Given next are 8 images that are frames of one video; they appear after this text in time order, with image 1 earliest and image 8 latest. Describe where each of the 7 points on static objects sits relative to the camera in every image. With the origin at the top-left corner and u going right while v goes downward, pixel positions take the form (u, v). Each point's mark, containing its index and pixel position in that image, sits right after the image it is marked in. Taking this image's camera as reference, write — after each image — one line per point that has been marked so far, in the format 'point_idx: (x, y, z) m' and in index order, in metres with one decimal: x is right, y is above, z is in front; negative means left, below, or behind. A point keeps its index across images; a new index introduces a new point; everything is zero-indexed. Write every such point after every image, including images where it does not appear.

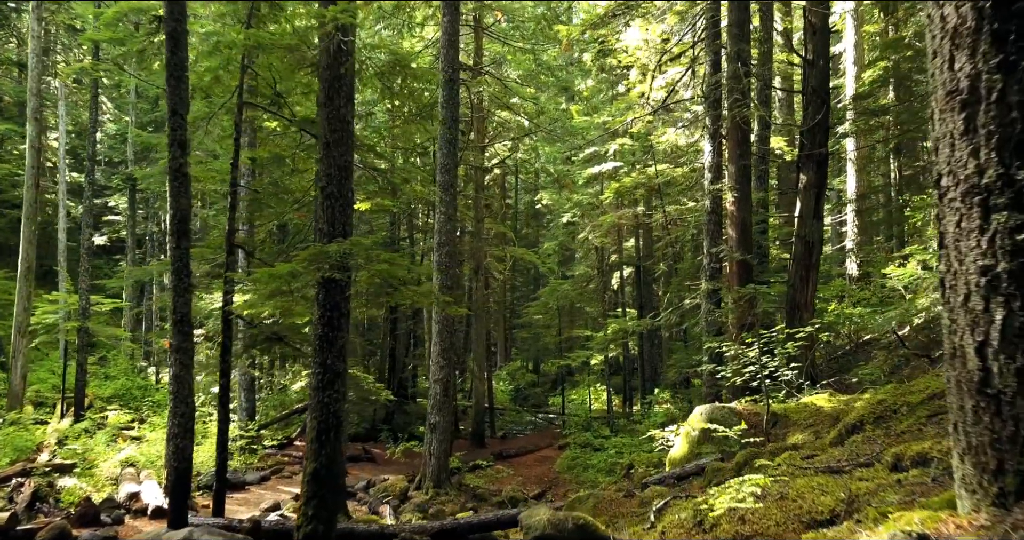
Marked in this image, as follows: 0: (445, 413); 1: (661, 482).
0: (-1.1, -2.3, +12.0) m
1: (+1.3, -1.9, +6.4) m
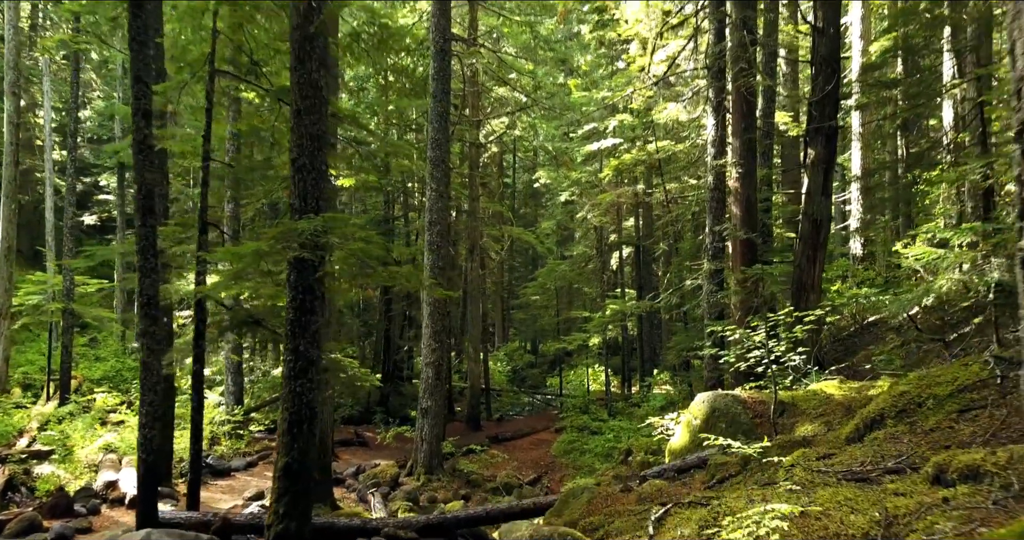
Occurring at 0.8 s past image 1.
0: (-1.2, -2.0, +11.6) m
1: (+1.2, -1.7, +6.0) m
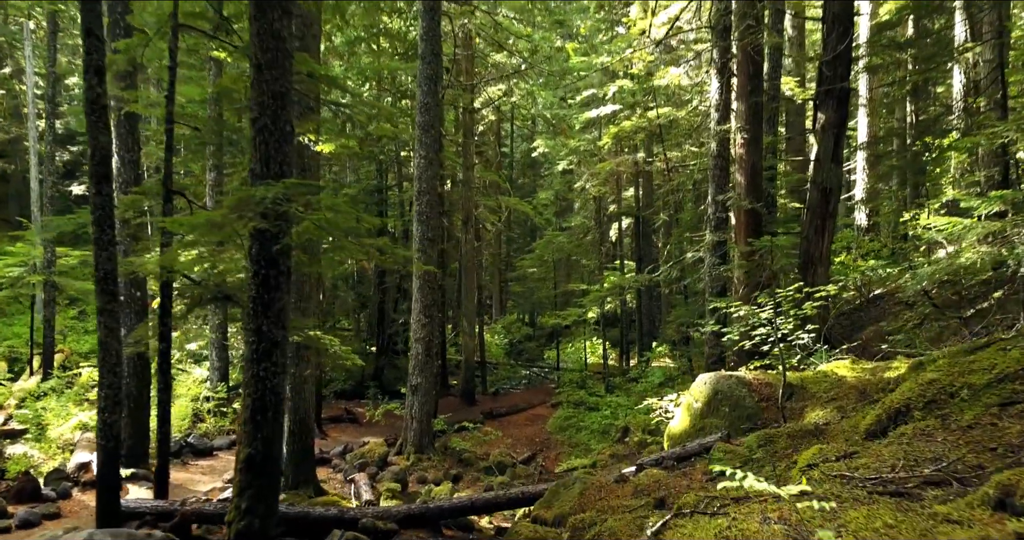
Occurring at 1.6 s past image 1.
0: (-1.3, -1.6, +11.2) m
1: (+1.1, -1.5, +5.6) m
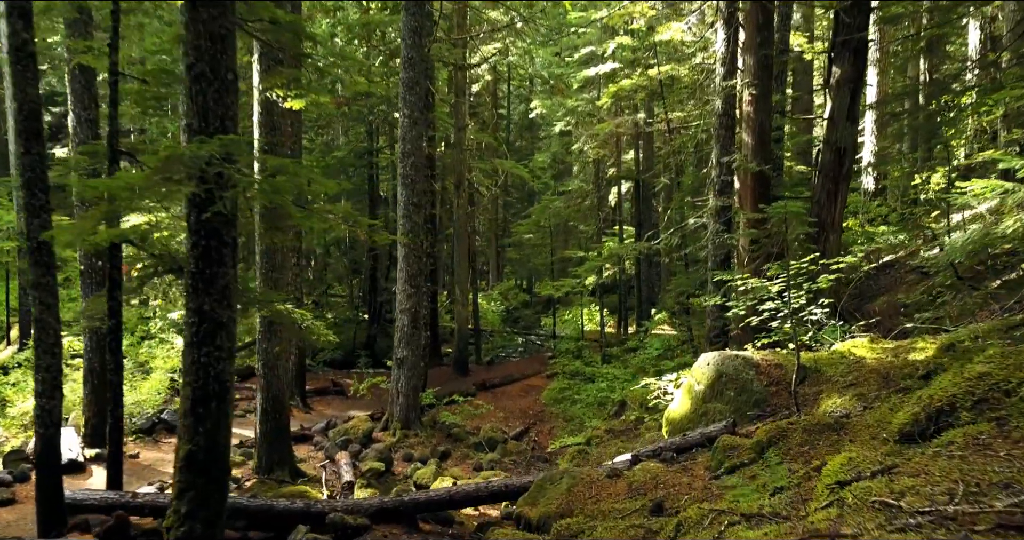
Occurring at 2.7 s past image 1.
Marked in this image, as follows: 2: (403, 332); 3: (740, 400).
0: (-1.4, -1.1, +10.6) m
1: (+1.0, -1.3, +5.0) m
2: (-1.6, -0.9, +10.5) m
3: (+1.7, -0.9, +5.3) m
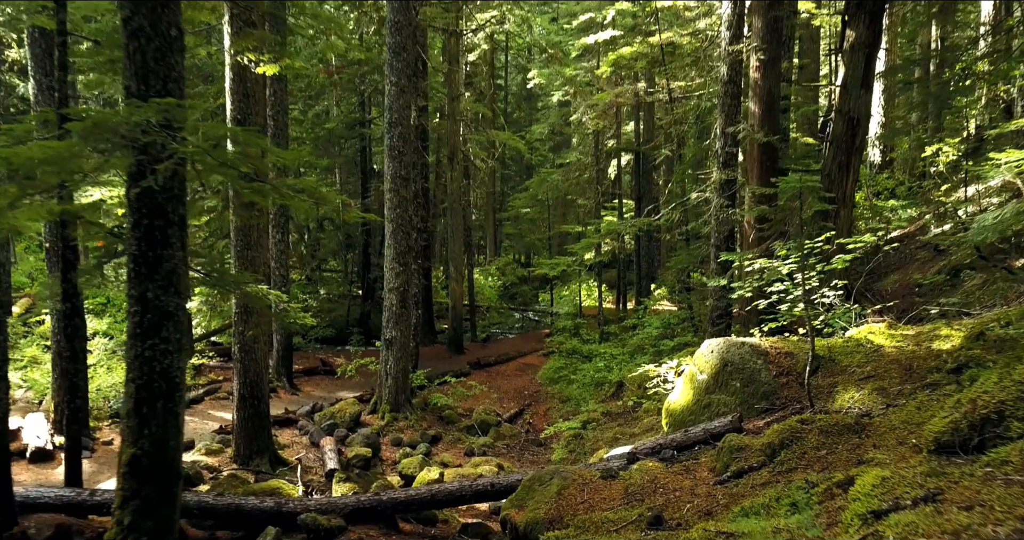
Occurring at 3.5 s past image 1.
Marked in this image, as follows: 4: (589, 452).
0: (-1.5, -0.8, +10.2) m
1: (+0.9, -1.2, +4.6) m
2: (-1.7, -0.6, +10.1) m
3: (+1.6, -0.8, +4.9) m
4: (+0.9, -2.1, +8.5) m
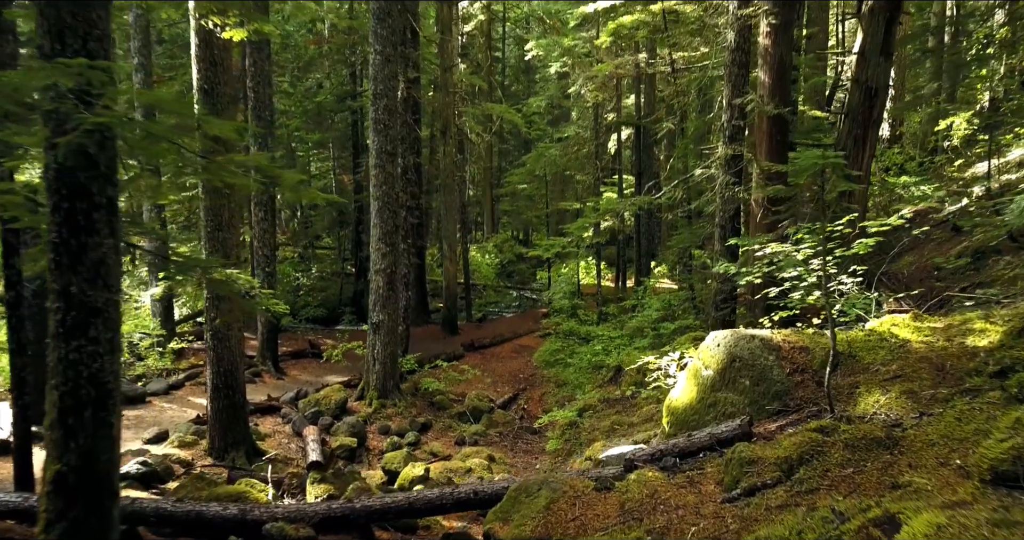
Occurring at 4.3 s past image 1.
0: (-1.6, -0.5, +9.7) m
1: (+0.8, -1.1, +4.1) m
2: (-1.8, -0.3, +9.6) m
3: (+1.5, -0.7, +4.4) m
4: (+0.8, -1.9, +8.1) m
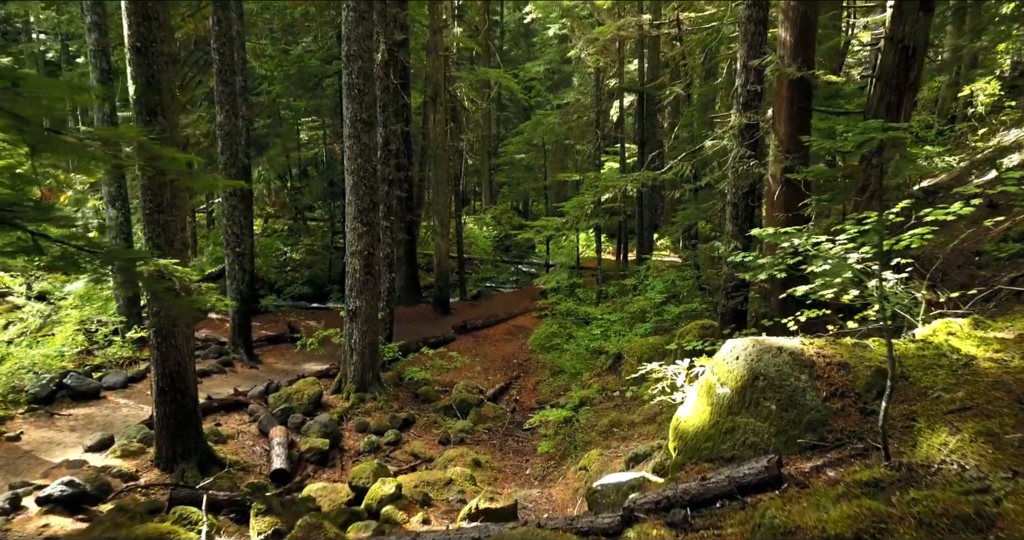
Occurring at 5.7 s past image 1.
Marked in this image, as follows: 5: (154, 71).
0: (-1.7, -0.3, +8.9) m
1: (+0.7, -1.1, +3.3) m
2: (-1.9, -0.1, +8.8) m
3: (+1.3, -0.7, +3.6) m
4: (+0.7, -1.8, +7.3) m
5: (-2.9, +1.6, +5.9) m
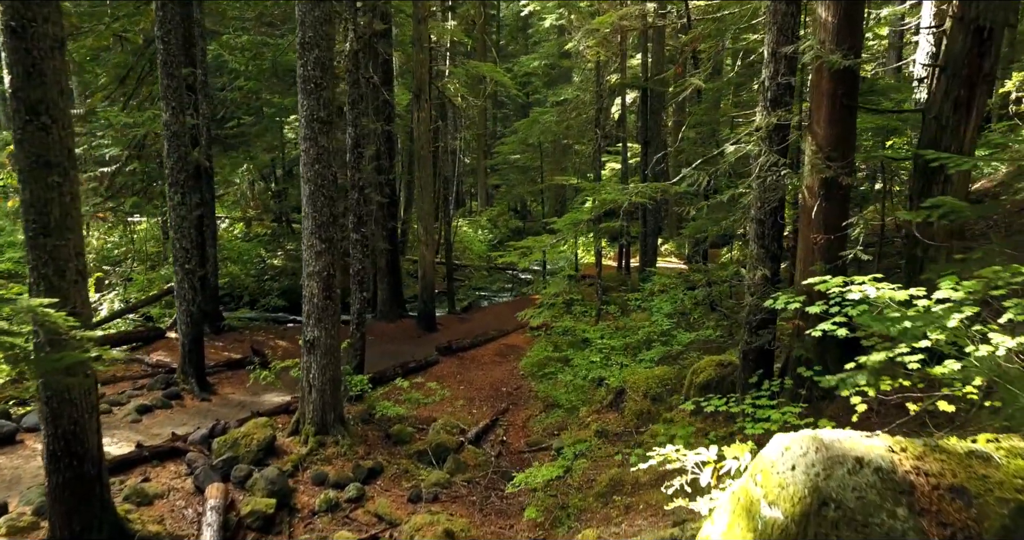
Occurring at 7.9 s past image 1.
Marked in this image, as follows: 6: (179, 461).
0: (-1.9, -0.5, +7.6) m
1: (+0.5, -1.4, +2.1) m
2: (-2.0, -0.3, +7.5) m
3: (+1.2, -1.0, +2.3) m
4: (+0.5, -2.0, +6.1) m
5: (-3.0, +1.4, +4.7) m
6: (-3.3, -1.9, +7.2) m
